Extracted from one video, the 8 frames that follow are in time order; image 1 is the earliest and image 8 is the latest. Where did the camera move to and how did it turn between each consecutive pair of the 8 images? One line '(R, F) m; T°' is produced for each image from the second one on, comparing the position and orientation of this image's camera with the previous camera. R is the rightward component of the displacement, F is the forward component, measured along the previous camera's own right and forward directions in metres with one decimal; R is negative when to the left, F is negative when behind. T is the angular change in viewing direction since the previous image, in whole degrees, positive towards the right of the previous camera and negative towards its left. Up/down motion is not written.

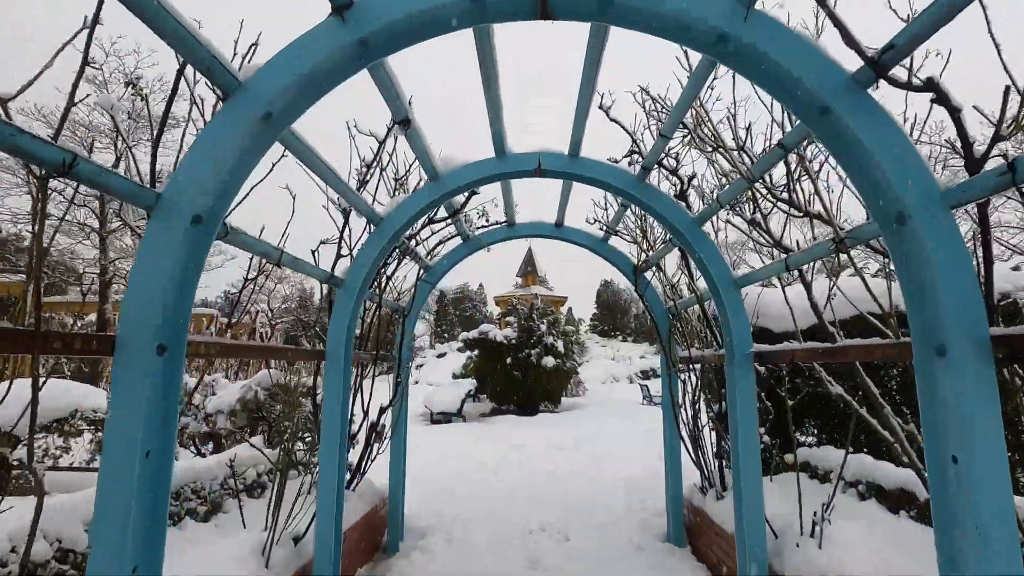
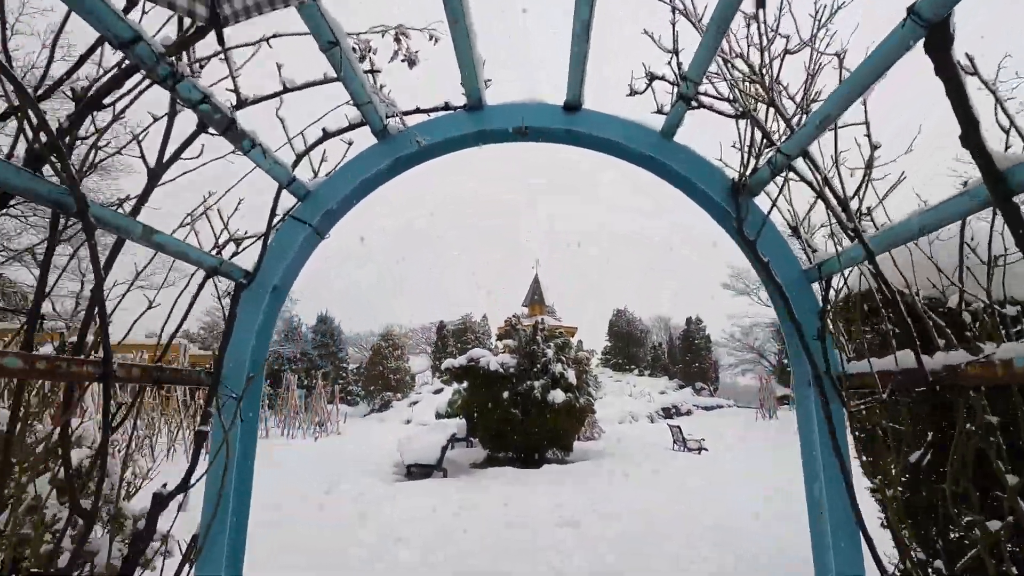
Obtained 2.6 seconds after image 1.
(+0.1, +1.6) m; -1°
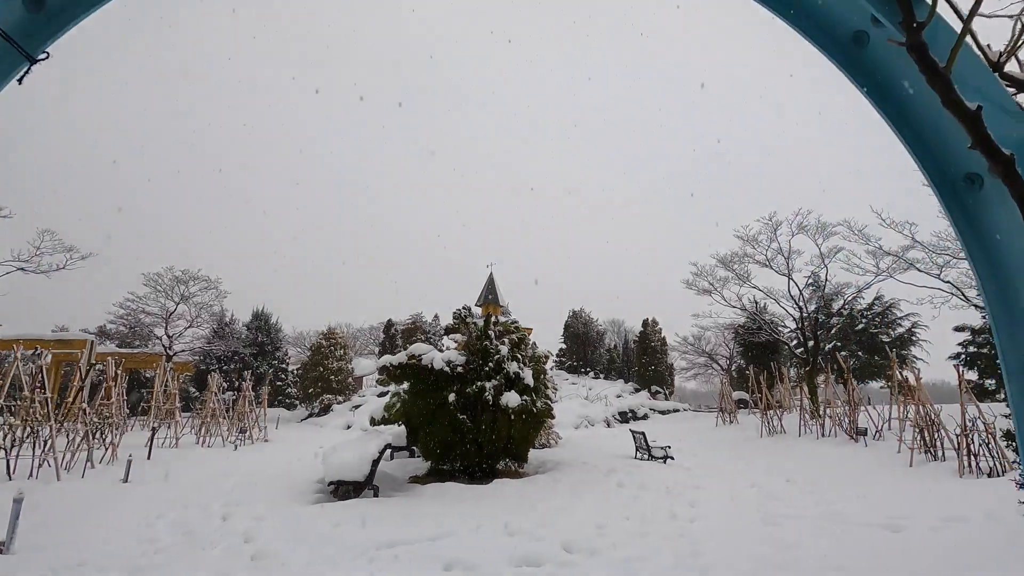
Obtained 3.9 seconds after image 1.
(0.0, +0.8) m; +5°
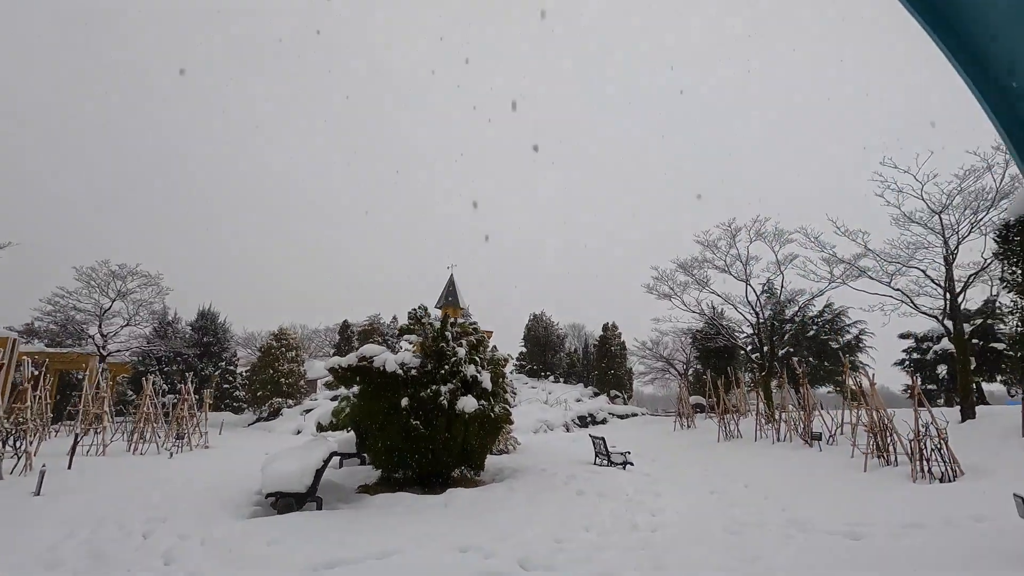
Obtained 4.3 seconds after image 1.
(0.0, +0.2) m; +4°
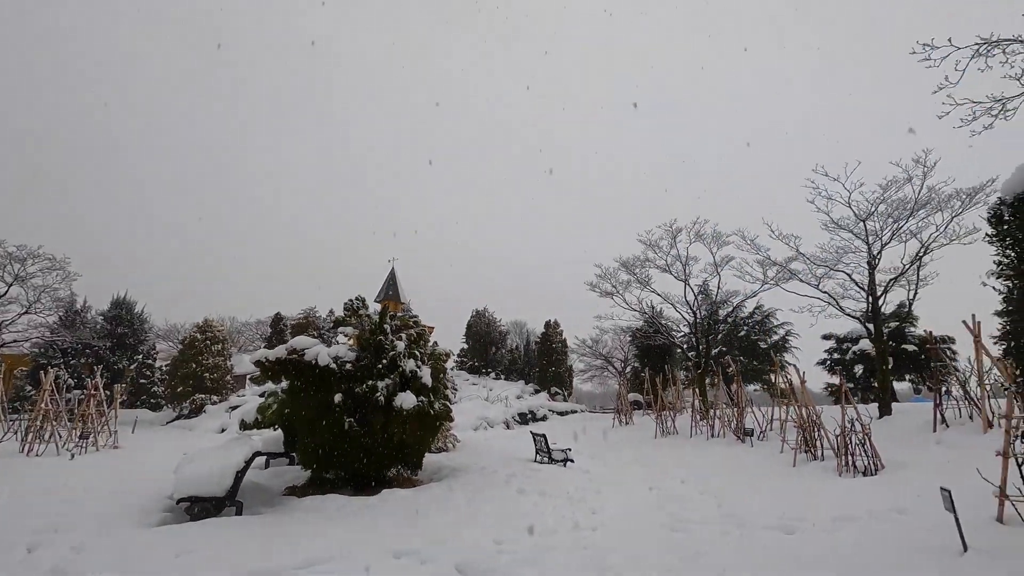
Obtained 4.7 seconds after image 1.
(0.0, +0.2) m; +6°
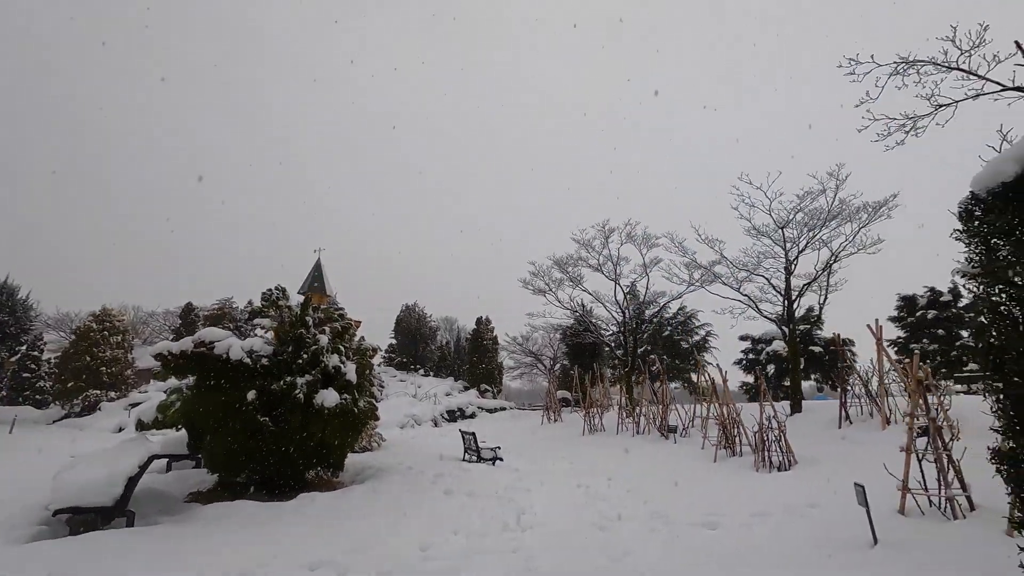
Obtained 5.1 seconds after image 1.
(0.0, +0.1) m; +7°
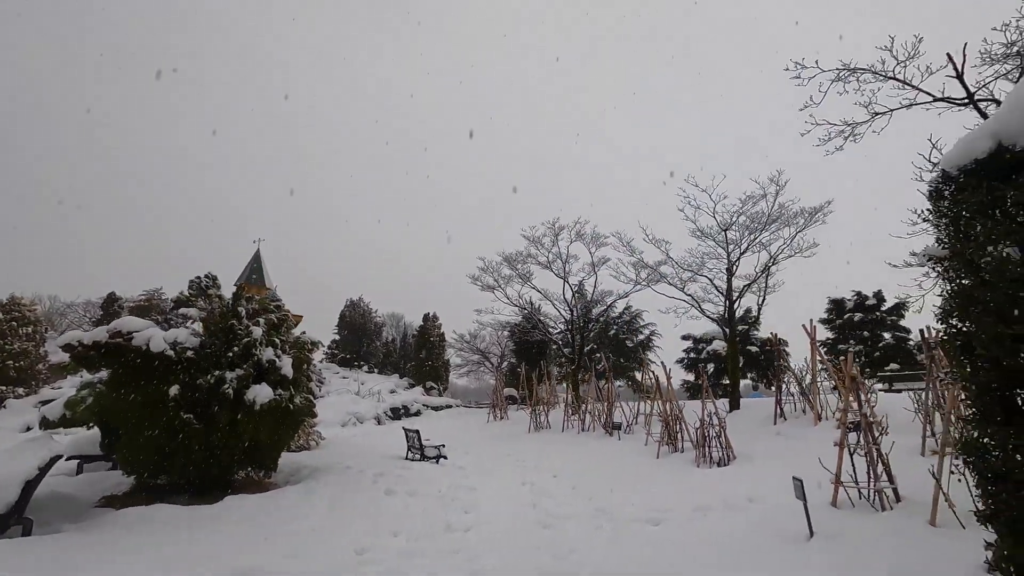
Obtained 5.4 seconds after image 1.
(0.0, +0.1) m; +5°
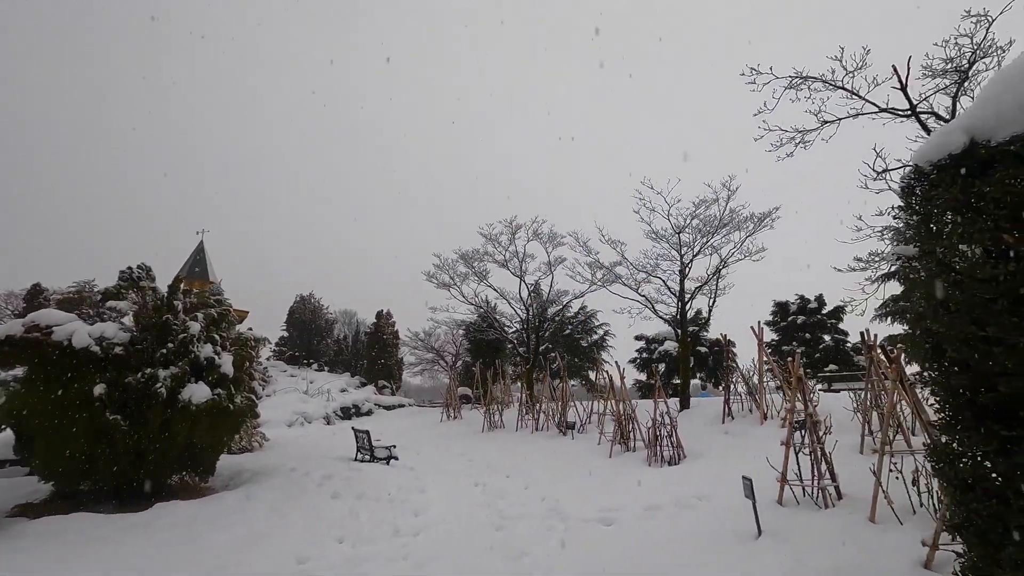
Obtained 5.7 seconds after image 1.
(0.0, +0.1) m; +5°
